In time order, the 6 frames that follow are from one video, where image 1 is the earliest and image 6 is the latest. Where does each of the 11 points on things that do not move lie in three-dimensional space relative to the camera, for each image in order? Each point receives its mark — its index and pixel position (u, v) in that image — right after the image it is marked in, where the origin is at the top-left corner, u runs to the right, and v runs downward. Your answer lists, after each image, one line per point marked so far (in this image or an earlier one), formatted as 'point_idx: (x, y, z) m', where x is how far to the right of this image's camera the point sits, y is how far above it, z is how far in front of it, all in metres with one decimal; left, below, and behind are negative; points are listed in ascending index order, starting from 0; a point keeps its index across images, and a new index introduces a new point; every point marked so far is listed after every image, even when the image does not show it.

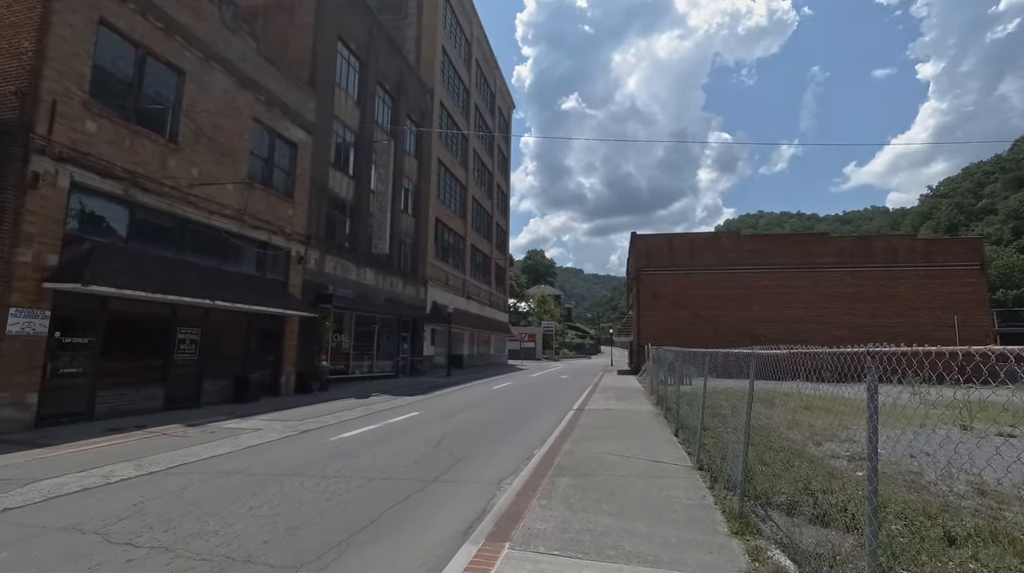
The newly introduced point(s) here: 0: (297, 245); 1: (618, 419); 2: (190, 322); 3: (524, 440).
0: (-8.4, +1.6, +18.9) m
1: (+3.0, -3.7, +13.6) m
2: (-9.5, -1.0, +14.2) m
3: (+0.3, -3.5, +10.9) m
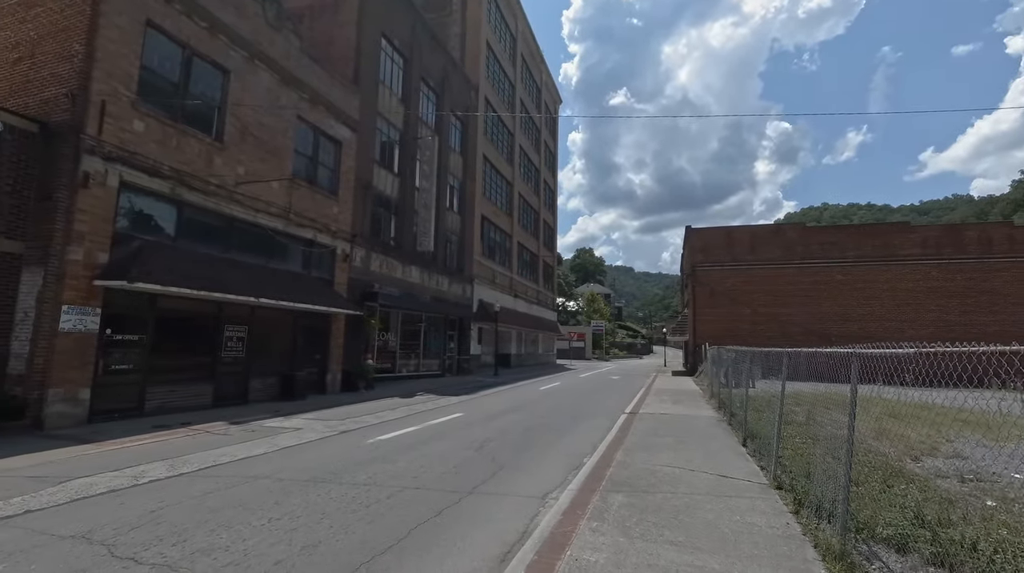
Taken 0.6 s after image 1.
0: (-6.6, +1.7, +18.8) m
1: (+4.3, -3.6, +12.5) m
2: (-8.1, -1.0, +14.3) m
3: (+1.3, -3.3, +10.0) m
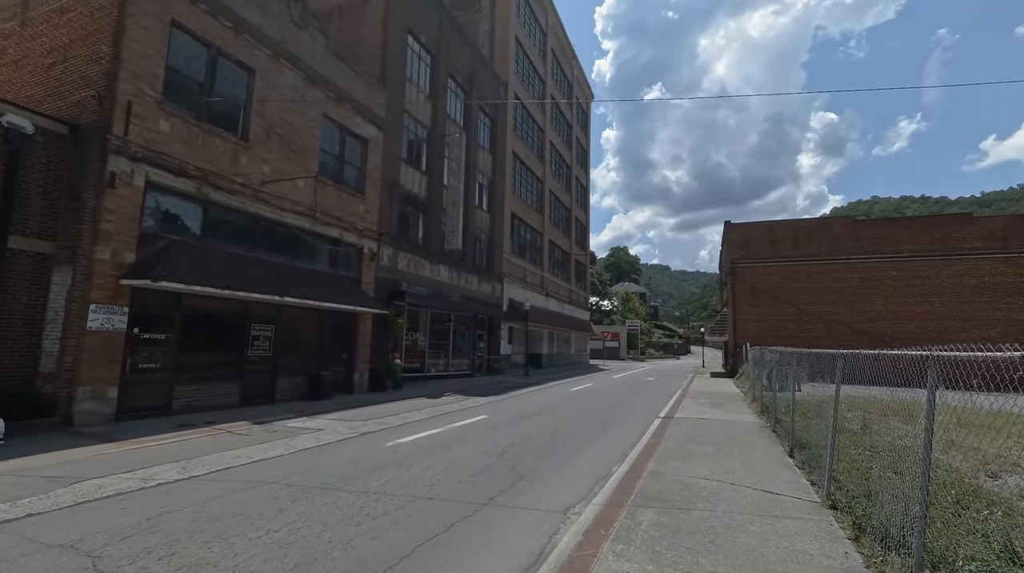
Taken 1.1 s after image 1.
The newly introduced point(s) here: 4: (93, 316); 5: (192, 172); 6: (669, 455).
0: (-5.5, +1.8, +18.7) m
1: (+4.9, -3.5, +11.6) m
2: (-7.3, -0.9, +14.3) m
3: (+1.7, -3.2, +9.3) m
4: (-8.9, -0.6, +10.3) m
5: (-8.1, +2.9, +12.3) m
6: (+2.9, -3.1, +8.9) m
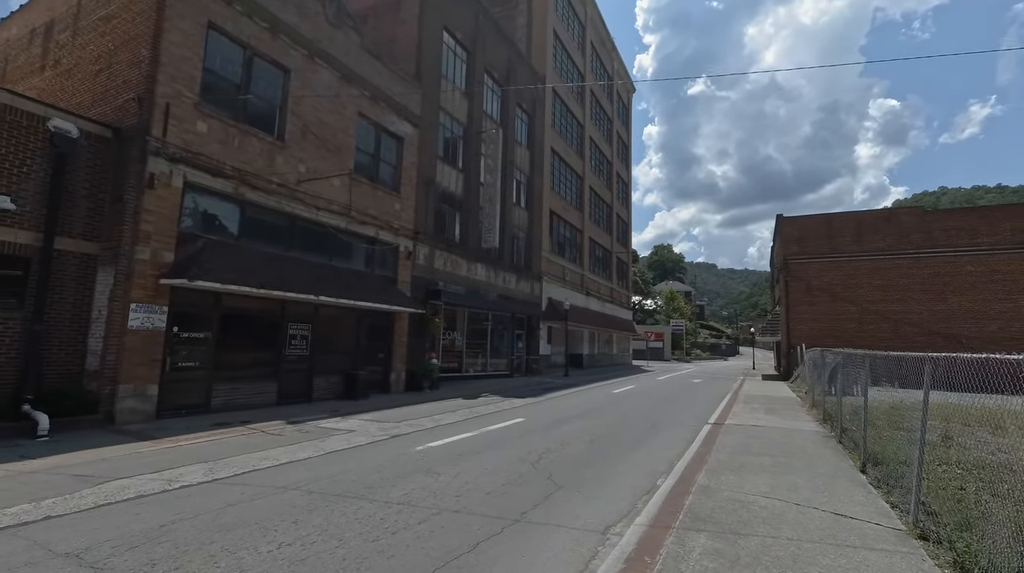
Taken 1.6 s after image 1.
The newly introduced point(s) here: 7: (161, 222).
0: (-4.1, +1.8, +18.6) m
1: (+5.7, -3.4, +10.6) m
2: (-6.3, -0.9, +14.3) m
3: (+2.4, -3.2, +8.6) m
4: (-8.2, -0.6, +10.4) m
5: (-7.3, +2.9, +12.4) m
6: (+3.5, -3.1, +8.1) m
7: (-8.0, +1.5, +11.0) m
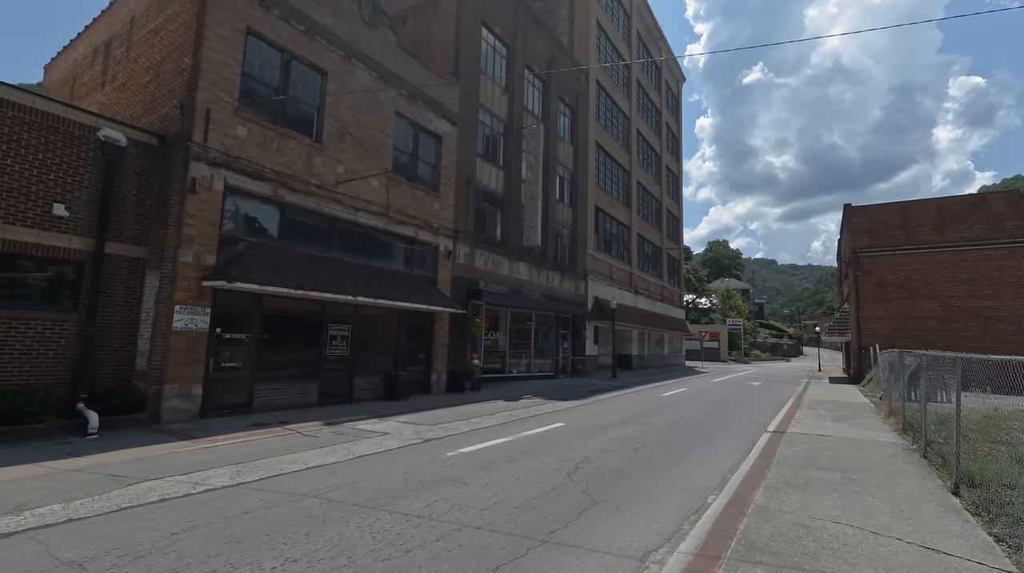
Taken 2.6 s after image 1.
0: (-2.6, +1.8, +18.4) m
1: (+6.5, -3.3, +9.4) m
2: (-5.1, -0.9, +14.3) m
3: (+2.9, -3.1, +7.8) m
4: (-7.4, -0.7, +10.7) m
5: (-6.3, +2.9, +12.5) m
6: (+4.0, -3.0, +7.2) m
7: (-7.2, +1.4, +11.2) m
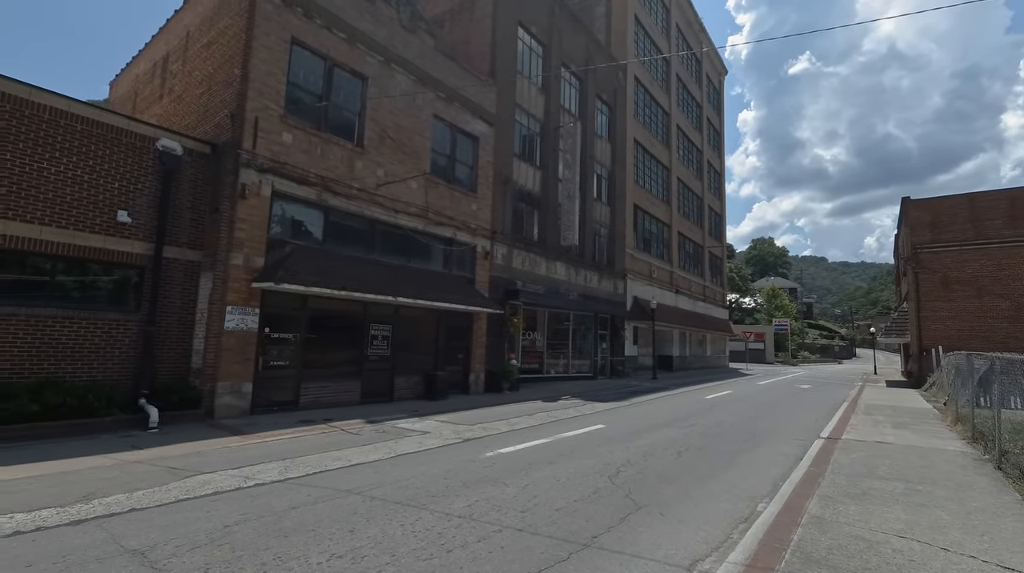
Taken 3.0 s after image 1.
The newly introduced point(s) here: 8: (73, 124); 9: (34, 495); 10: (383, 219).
0: (-1.1, +1.8, +18.5) m
1: (+7.2, -3.2, +8.9) m
2: (-4.0, -1.0, +14.6) m
3: (+3.6, -3.1, +7.5) m
4: (-6.5, -0.7, +11.2) m
5: (-5.3, +2.8, +12.9) m
6: (+4.6, -2.9, +6.8) m
7: (-6.3, +1.4, +11.7) m
8: (-9.1, +3.4, +10.0) m
9: (-5.9, -2.6, +6.0) m
10: (-3.9, +2.1, +14.8) m
